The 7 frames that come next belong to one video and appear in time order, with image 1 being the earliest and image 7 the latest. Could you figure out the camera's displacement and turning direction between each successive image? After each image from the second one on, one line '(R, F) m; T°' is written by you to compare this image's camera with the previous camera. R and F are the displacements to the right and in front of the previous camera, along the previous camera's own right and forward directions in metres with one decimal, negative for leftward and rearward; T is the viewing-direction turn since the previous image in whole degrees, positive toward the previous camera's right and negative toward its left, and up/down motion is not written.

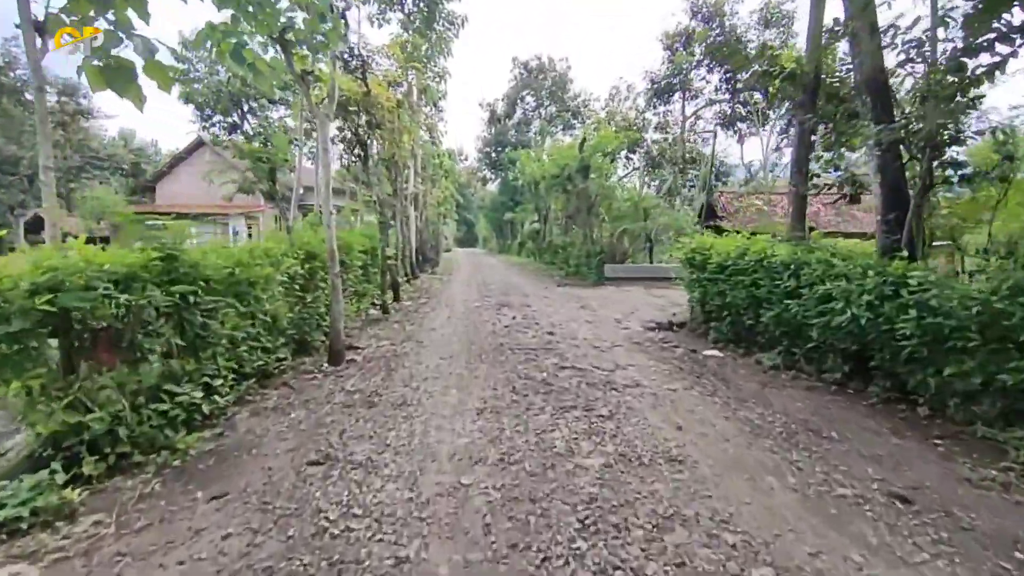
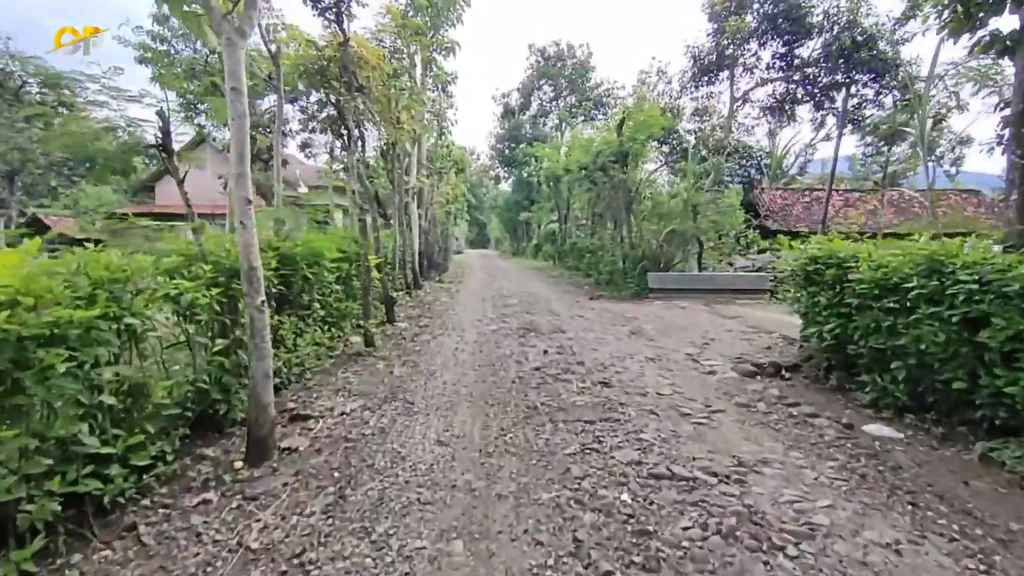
(-0.3, +2.5) m; -1°
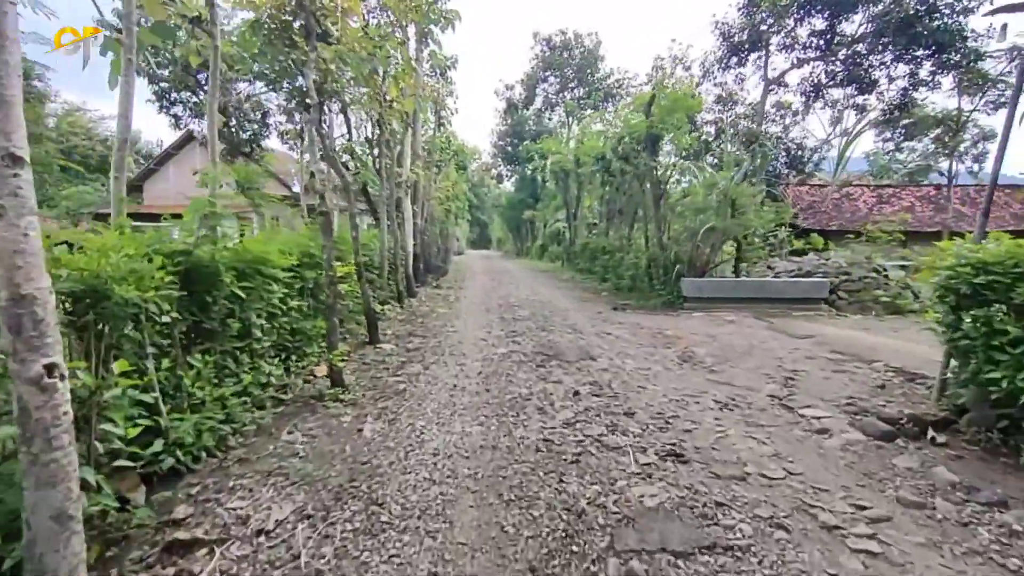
(-0.2, +1.8) m; 0°
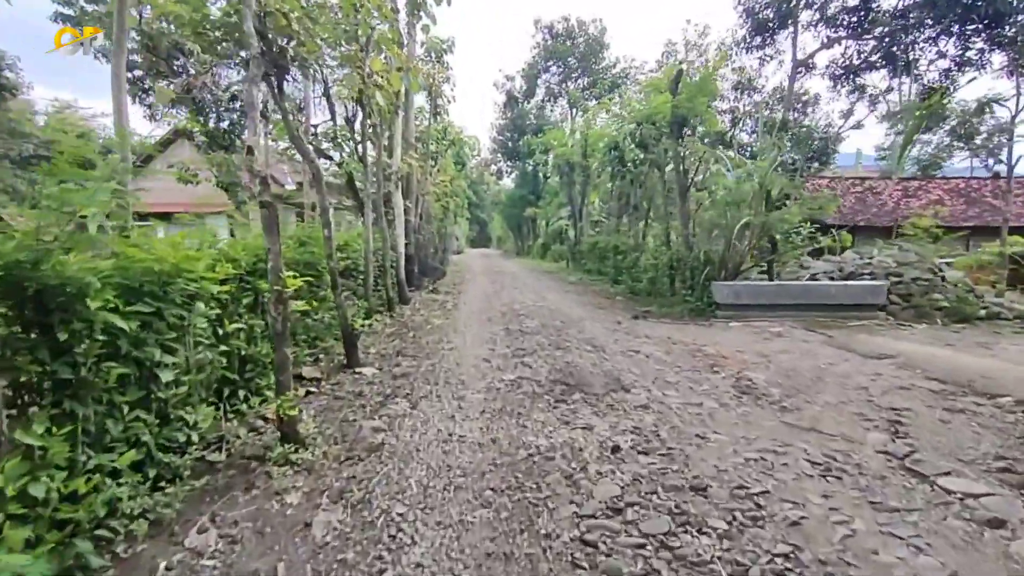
(-0.1, +1.3) m; 0°
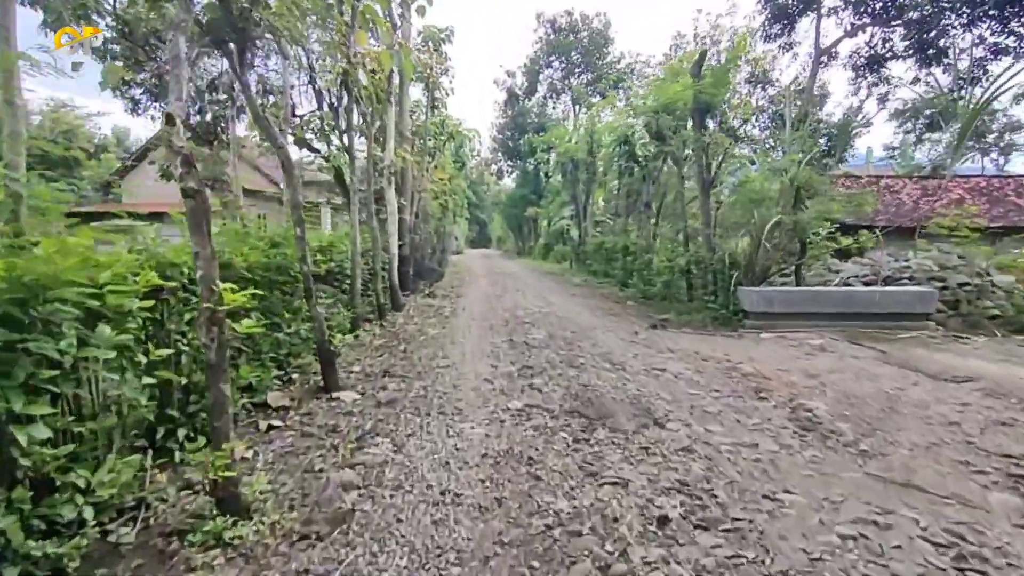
(-0.1, +0.9) m; 0°
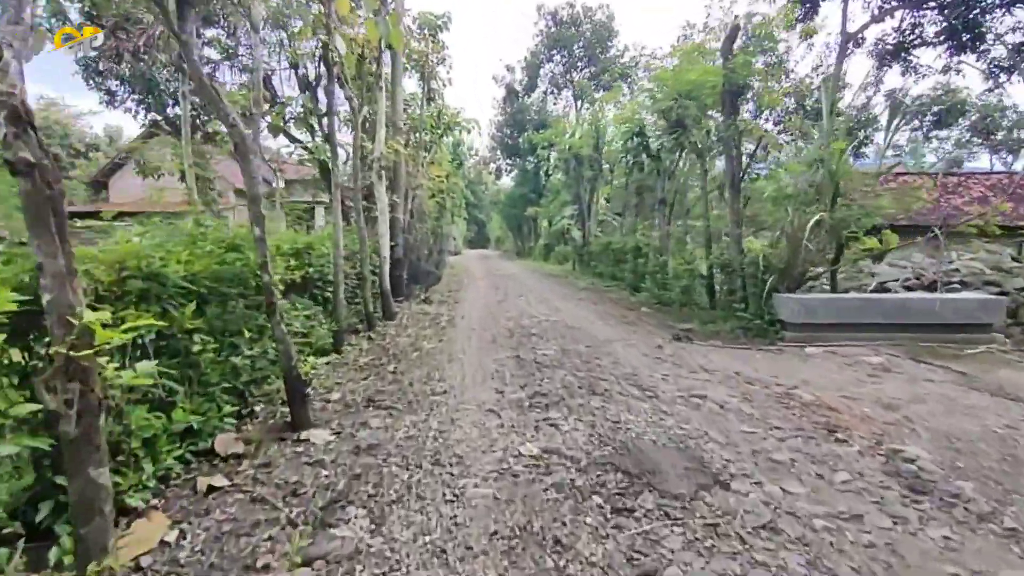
(-0.1, +1.0) m; 0°
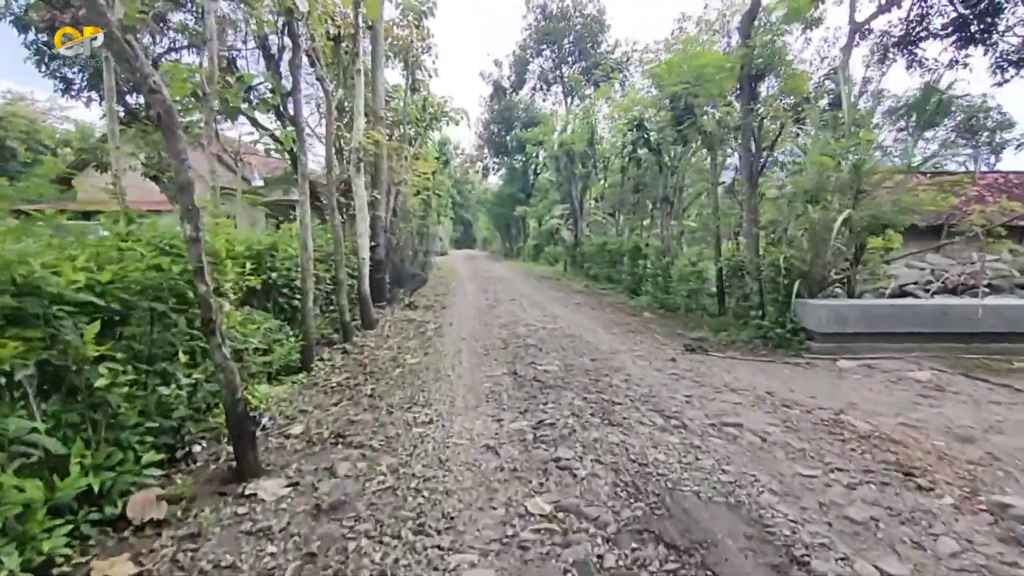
(-0.1, +0.8) m; +2°
